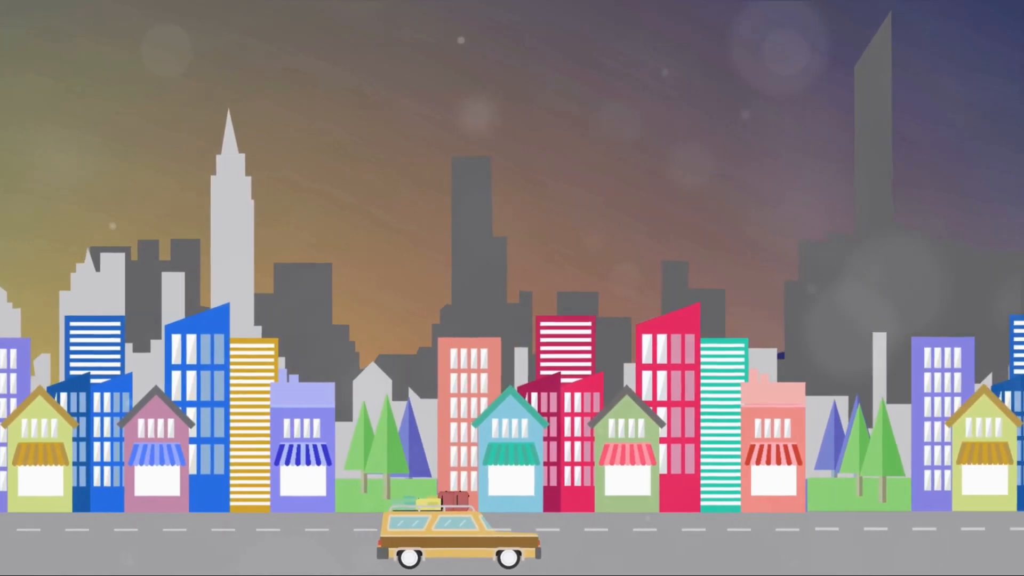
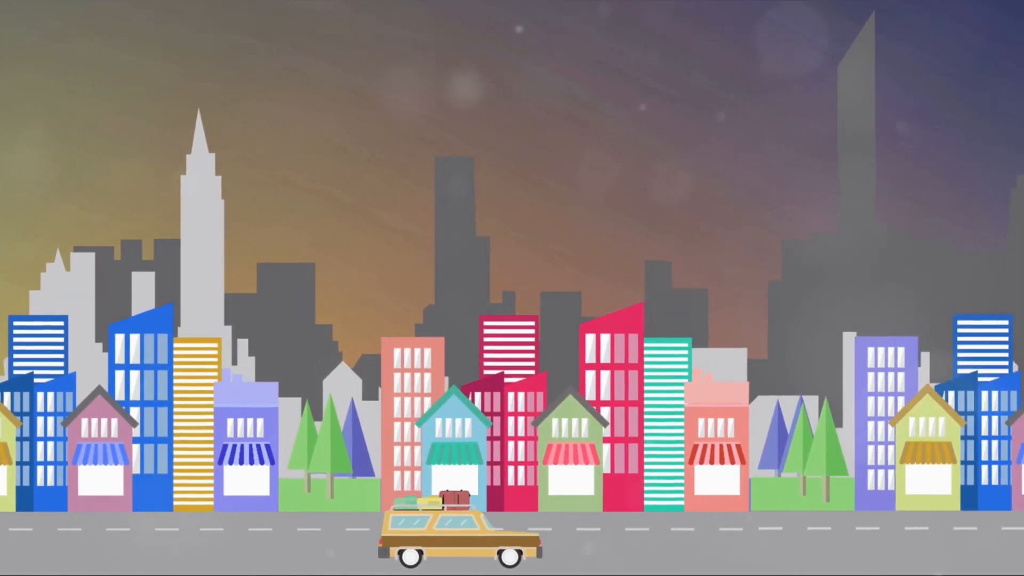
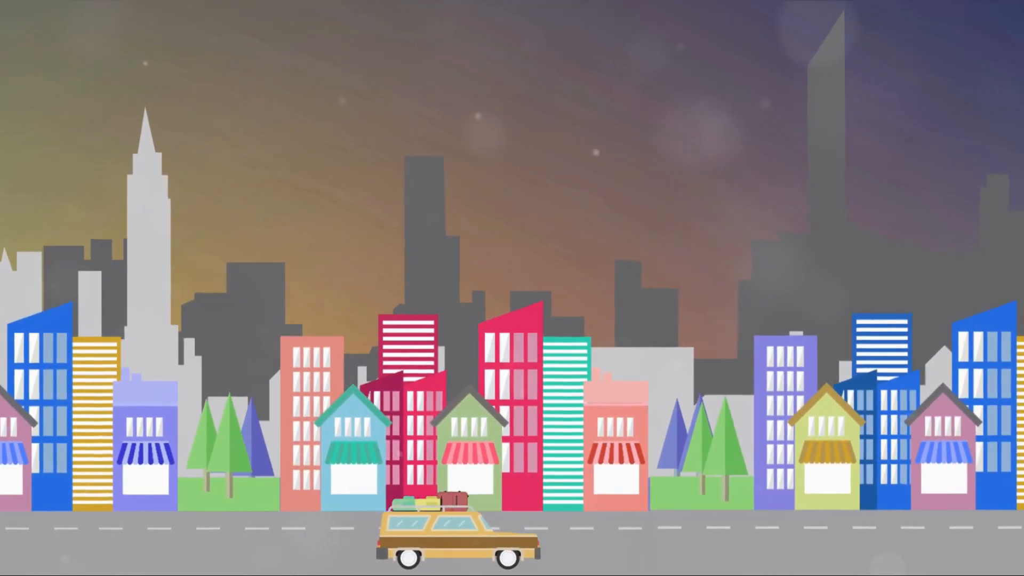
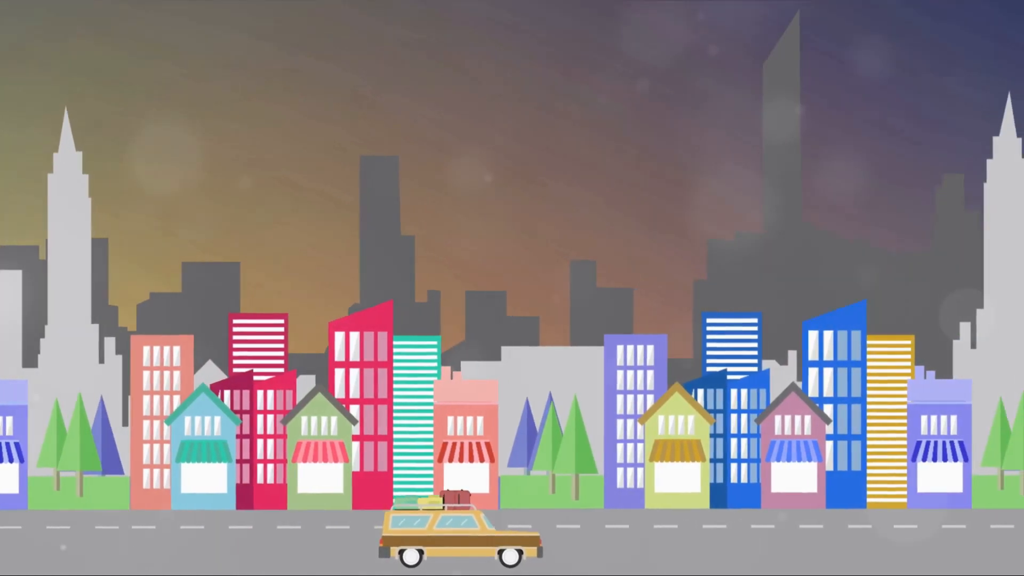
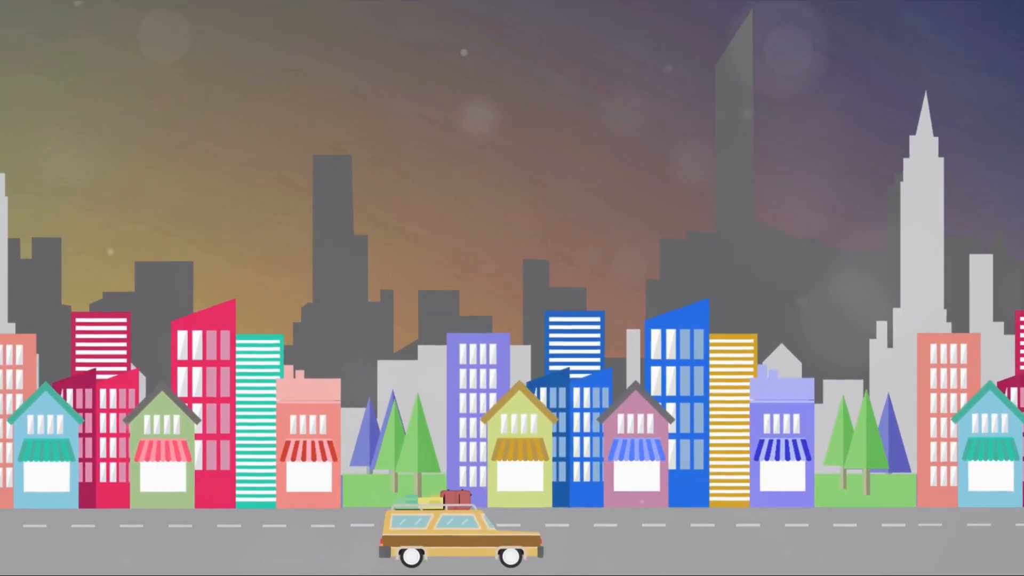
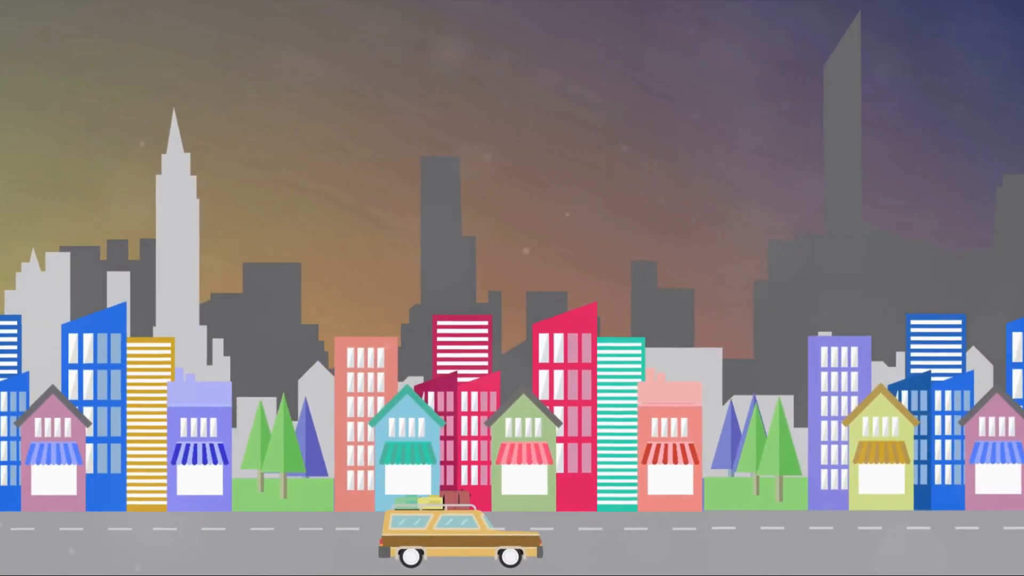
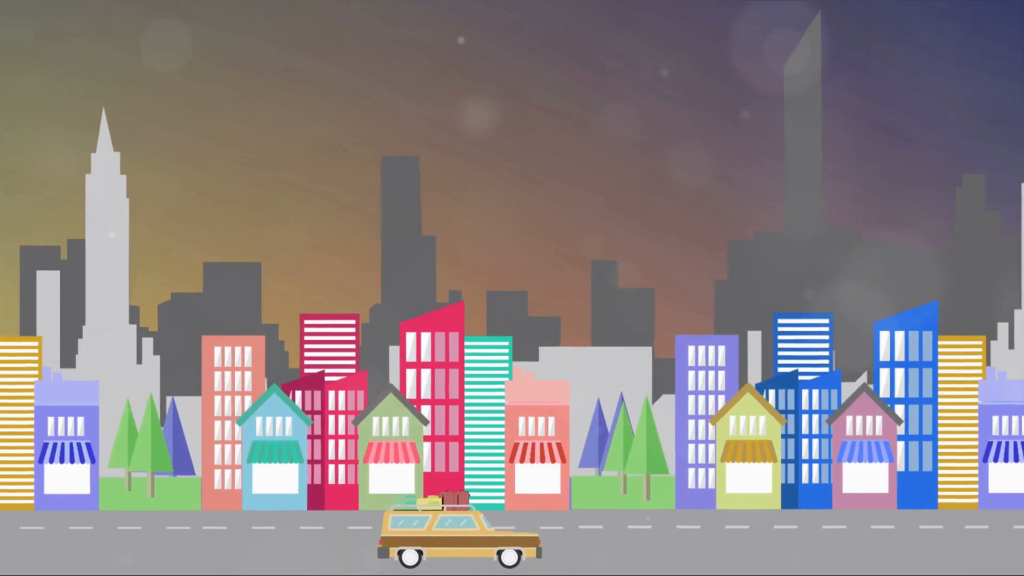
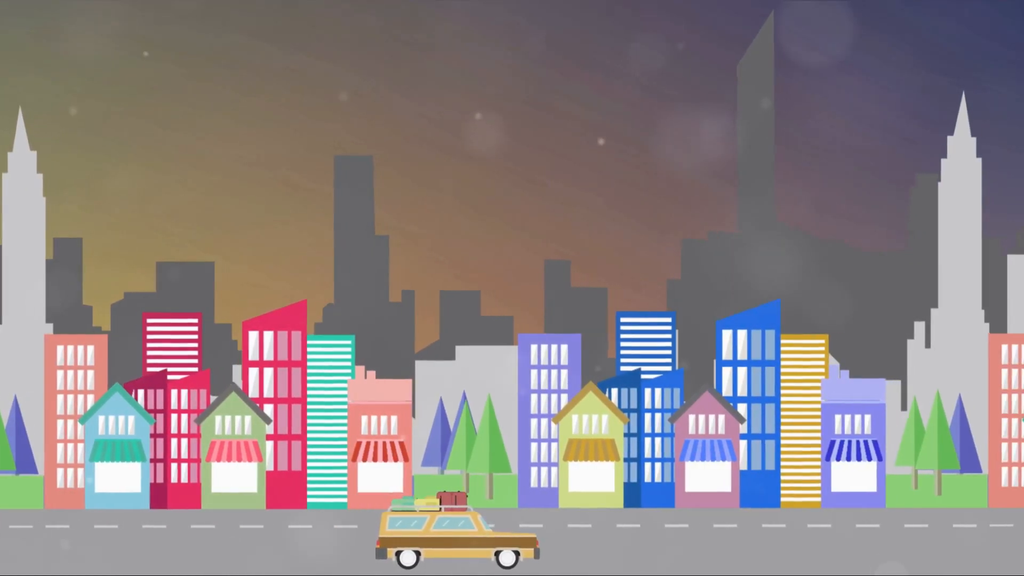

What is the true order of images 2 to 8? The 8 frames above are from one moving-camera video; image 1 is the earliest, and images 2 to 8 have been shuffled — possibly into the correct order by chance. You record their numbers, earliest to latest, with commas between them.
2, 6, 3, 7, 4, 8, 5
